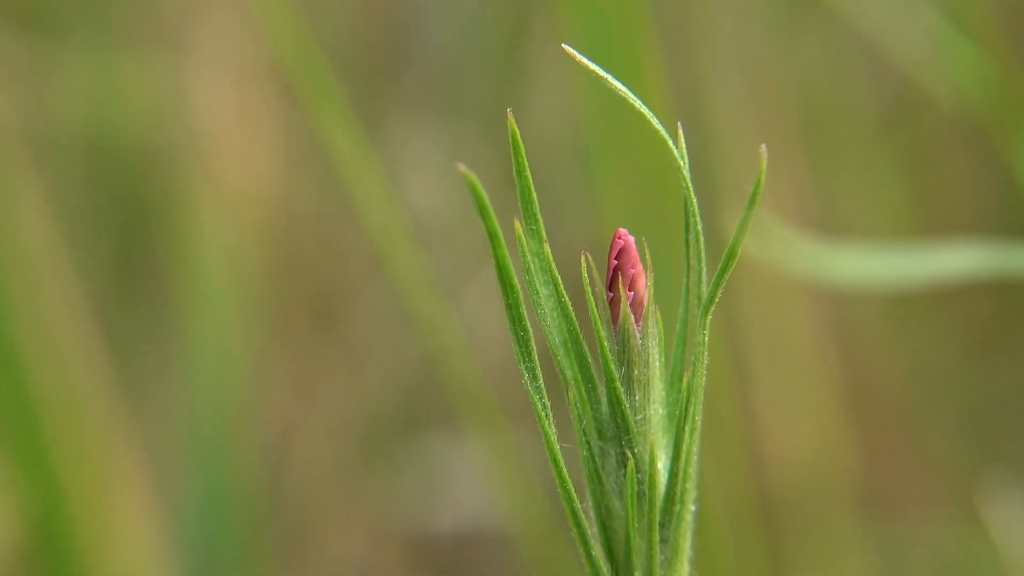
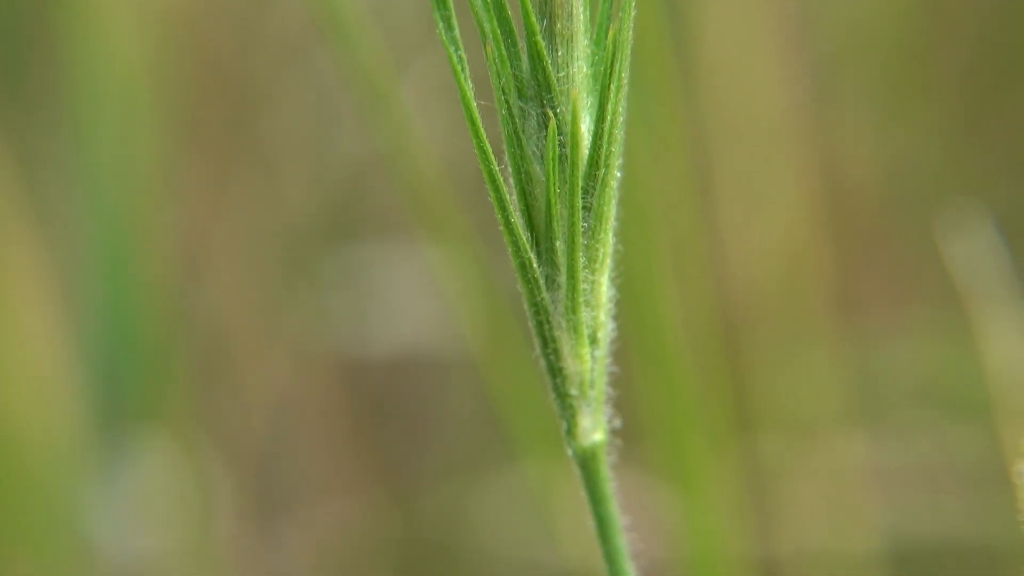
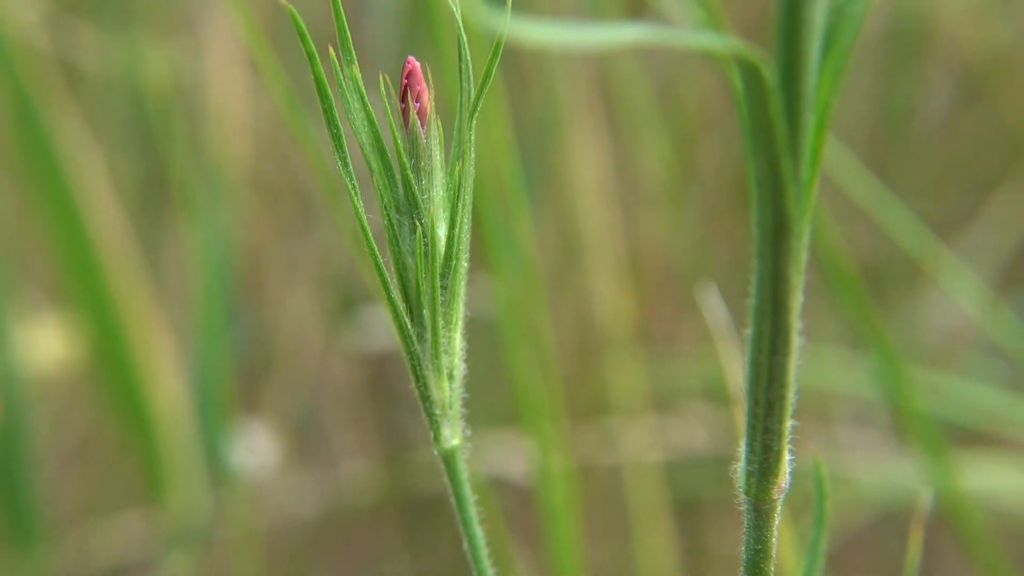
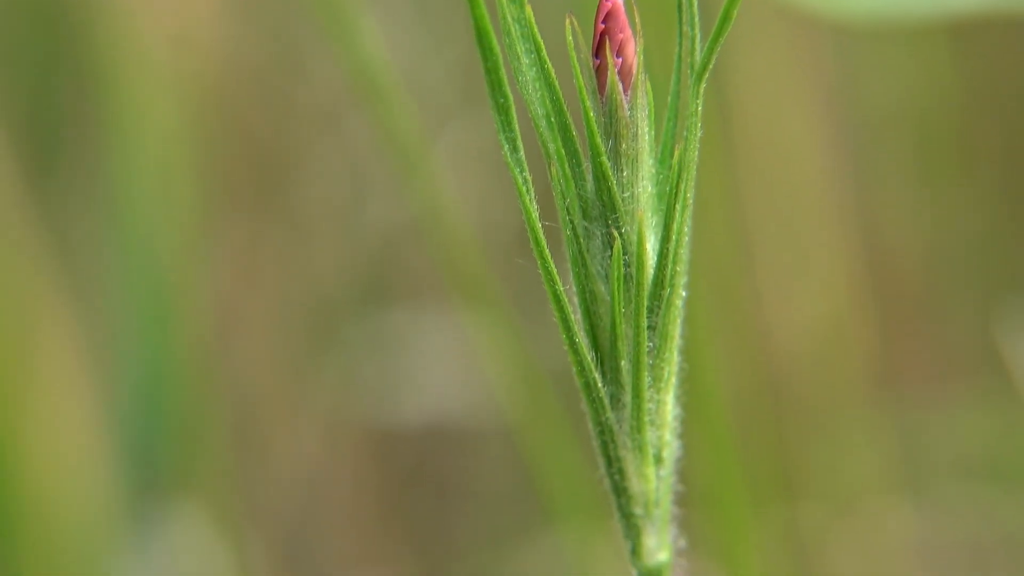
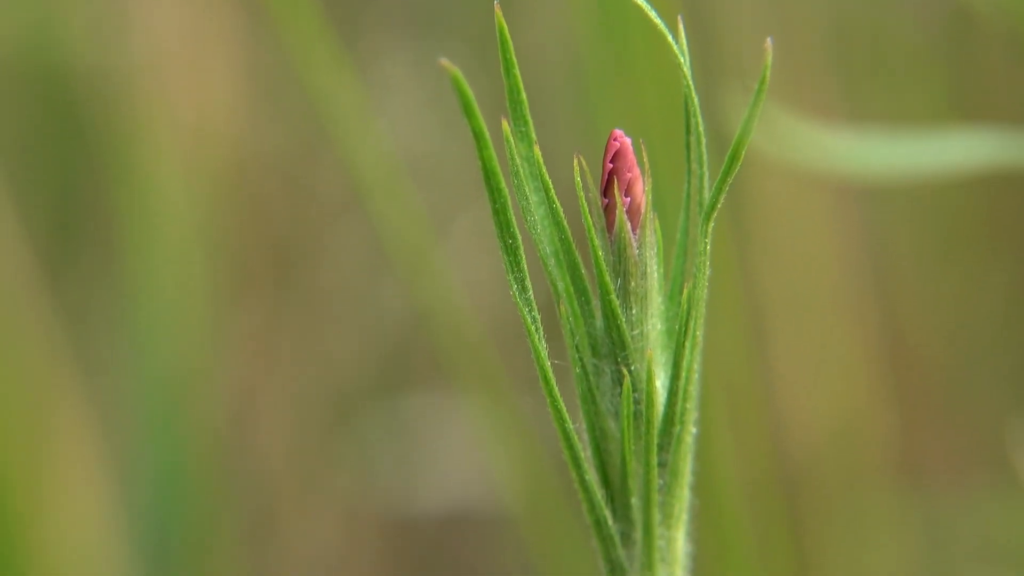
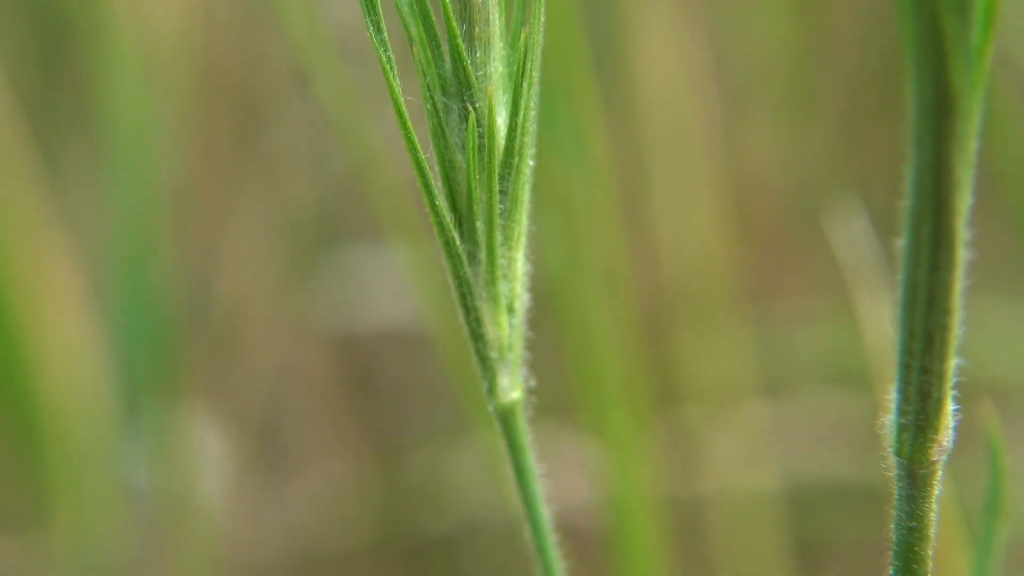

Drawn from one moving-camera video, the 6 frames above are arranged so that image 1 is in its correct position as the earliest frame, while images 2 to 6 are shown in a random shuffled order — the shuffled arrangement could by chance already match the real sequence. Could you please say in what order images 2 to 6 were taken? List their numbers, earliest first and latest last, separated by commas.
5, 4, 2, 6, 3
